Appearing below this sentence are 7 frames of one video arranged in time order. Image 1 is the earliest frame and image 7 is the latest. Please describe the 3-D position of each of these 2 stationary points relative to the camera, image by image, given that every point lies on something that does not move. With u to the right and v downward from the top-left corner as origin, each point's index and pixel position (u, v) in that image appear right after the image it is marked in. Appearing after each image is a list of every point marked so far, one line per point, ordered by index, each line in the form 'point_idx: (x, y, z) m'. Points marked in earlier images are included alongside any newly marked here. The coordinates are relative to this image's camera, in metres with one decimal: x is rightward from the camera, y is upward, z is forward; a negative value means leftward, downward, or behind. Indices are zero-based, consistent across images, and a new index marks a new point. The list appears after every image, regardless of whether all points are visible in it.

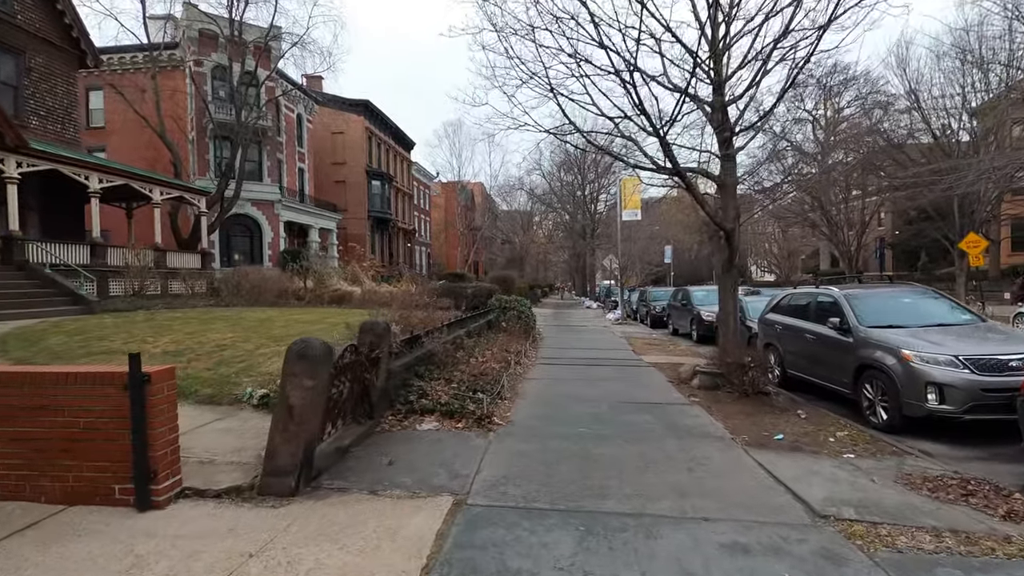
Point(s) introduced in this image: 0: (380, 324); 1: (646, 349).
0: (-1.4, -0.4, +5.6) m
1: (+3.3, -1.5, +13.1) m
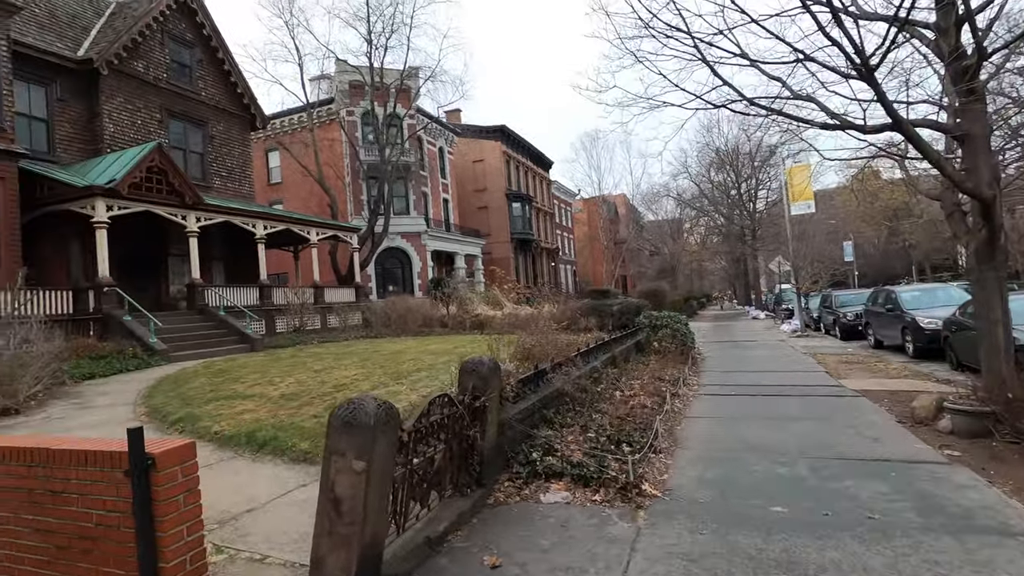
0: (-0.2, -0.6, +4.3) m
1: (+6.4, -1.6, +10.3) m
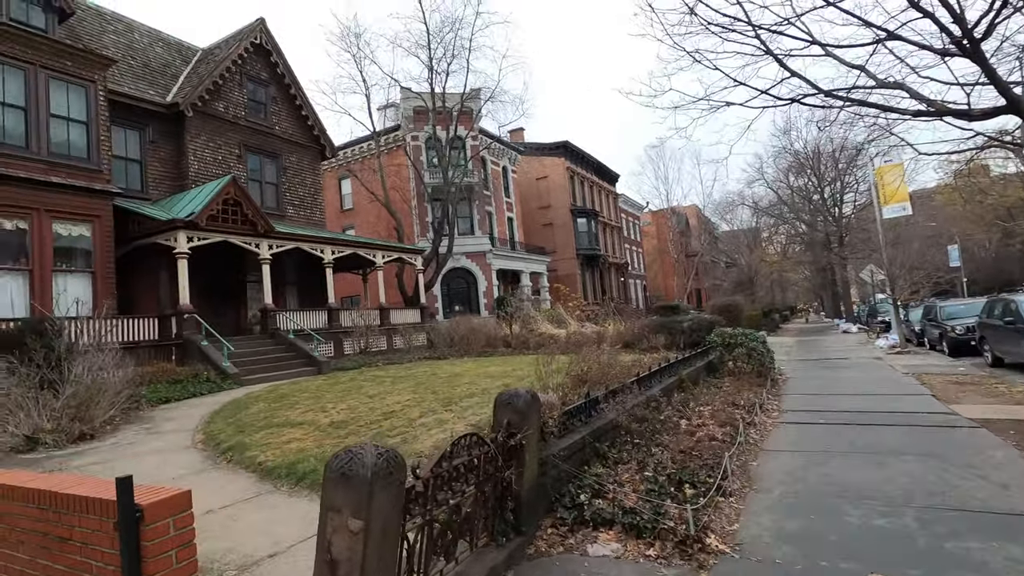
0: (+0.1, -0.8, +3.9) m
1: (+7.5, -1.8, +8.9) m
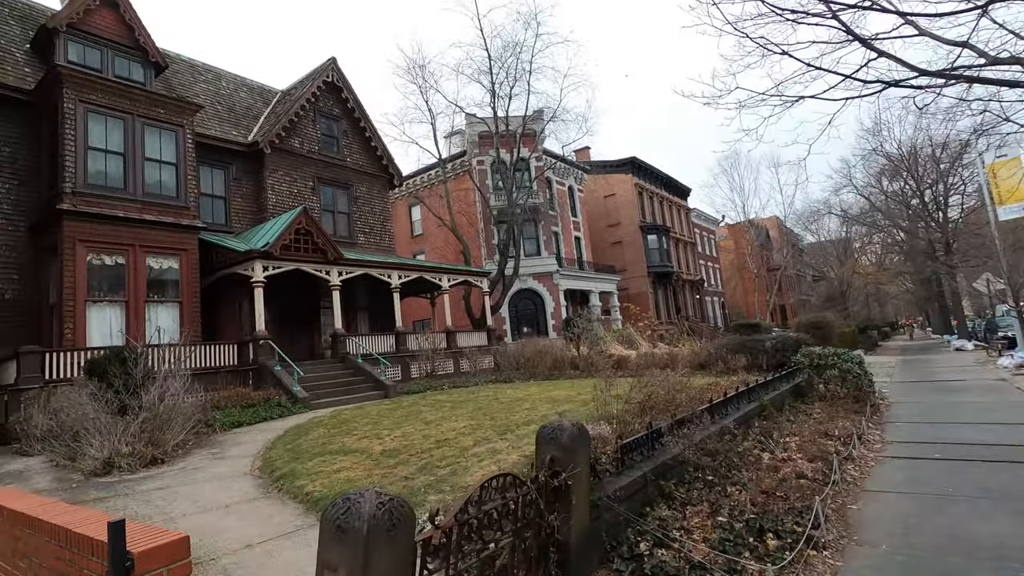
0: (+0.4, -0.9, +3.5) m
1: (+8.4, -1.9, +7.4) m
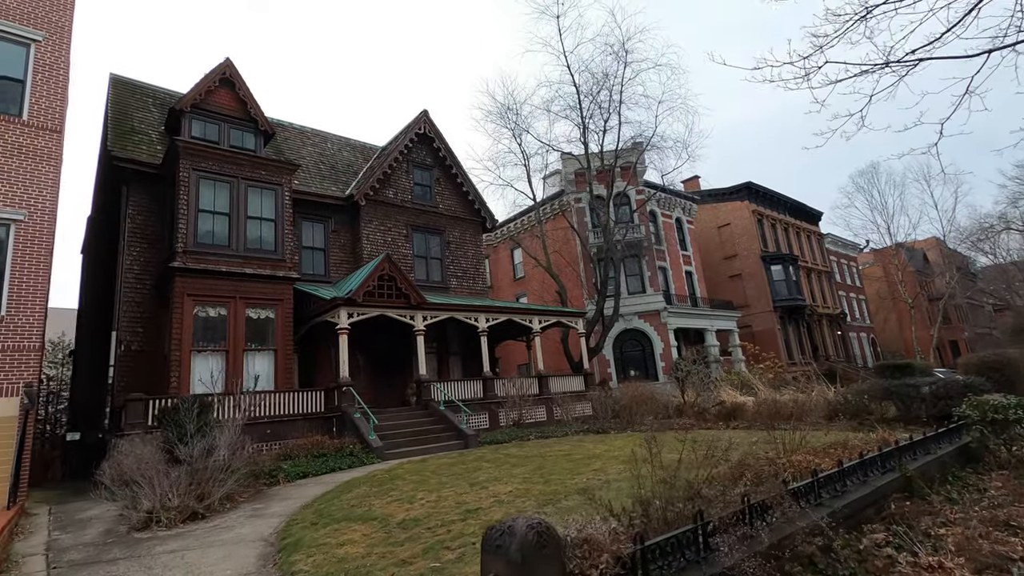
0: (+0.1, -1.1, +2.4) m
1: (+8.8, -2.0, +4.4) m
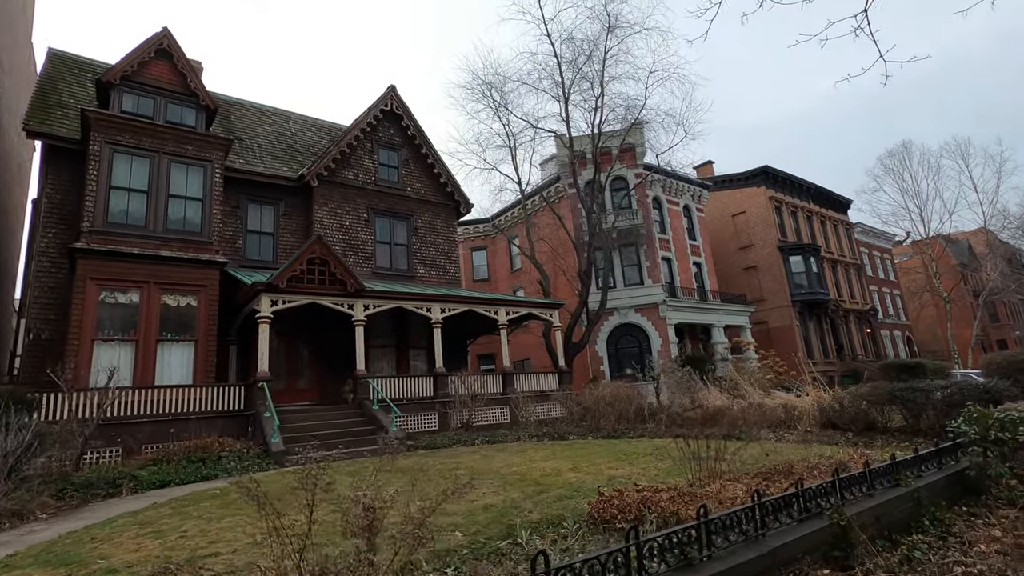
0: (-2.1, -0.8, +0.7) m
1: (+6.7, -1.7, +2.2) m
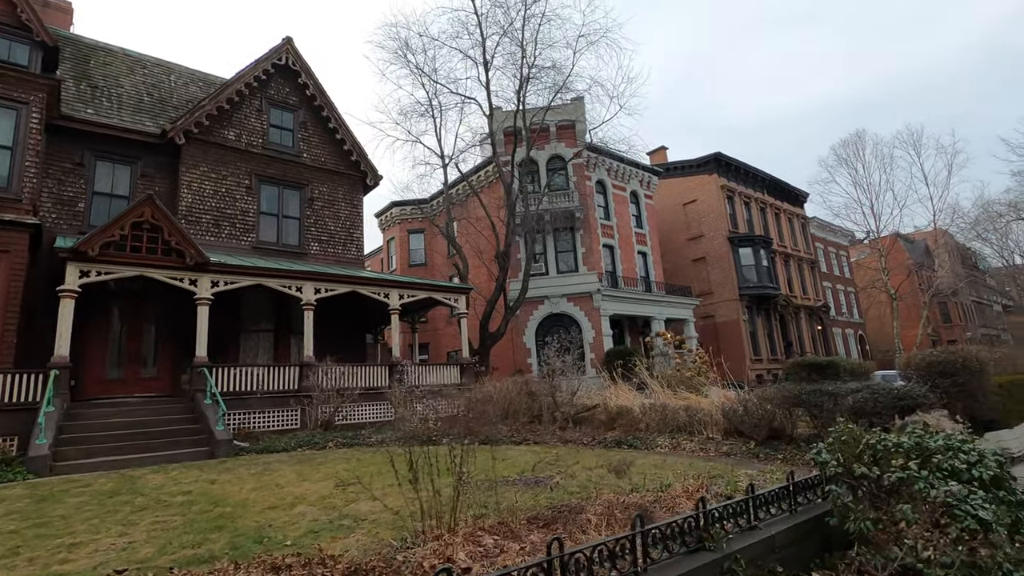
0: (-4.4, -0.4, -1.4) m
1: (+4.3, -1.6, +0.5) m
